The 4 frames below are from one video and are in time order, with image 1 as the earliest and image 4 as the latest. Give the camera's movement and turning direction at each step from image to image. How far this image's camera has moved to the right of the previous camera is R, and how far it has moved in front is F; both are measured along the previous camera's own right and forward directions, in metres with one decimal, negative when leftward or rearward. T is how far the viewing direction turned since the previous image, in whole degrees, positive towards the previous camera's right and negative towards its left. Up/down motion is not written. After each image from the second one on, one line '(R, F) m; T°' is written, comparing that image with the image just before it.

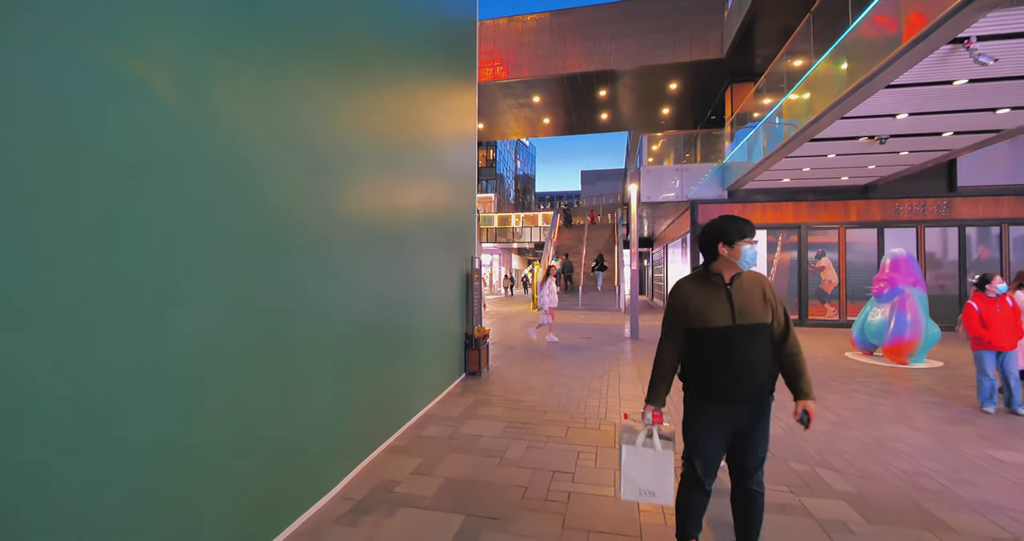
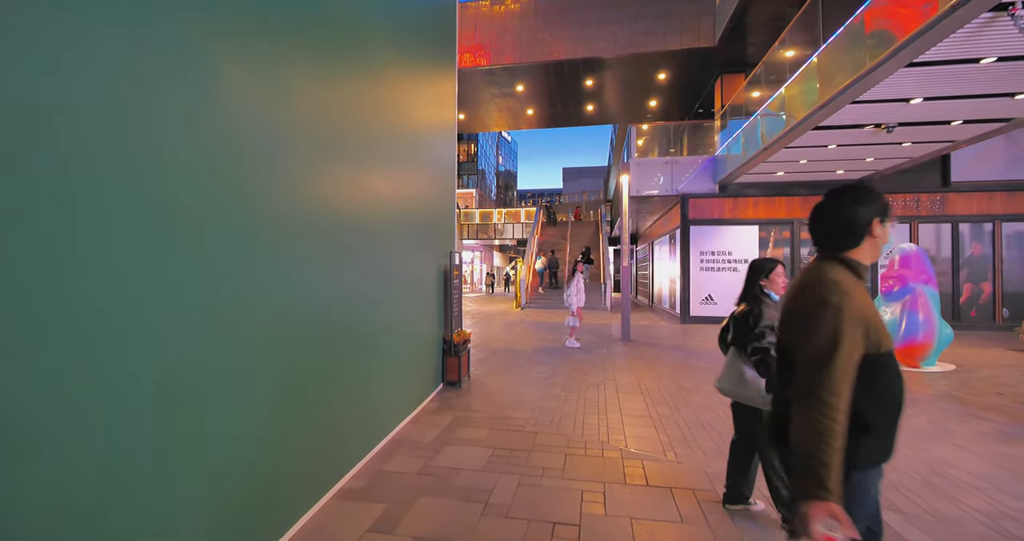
(0.0, +0.7) m; +2°
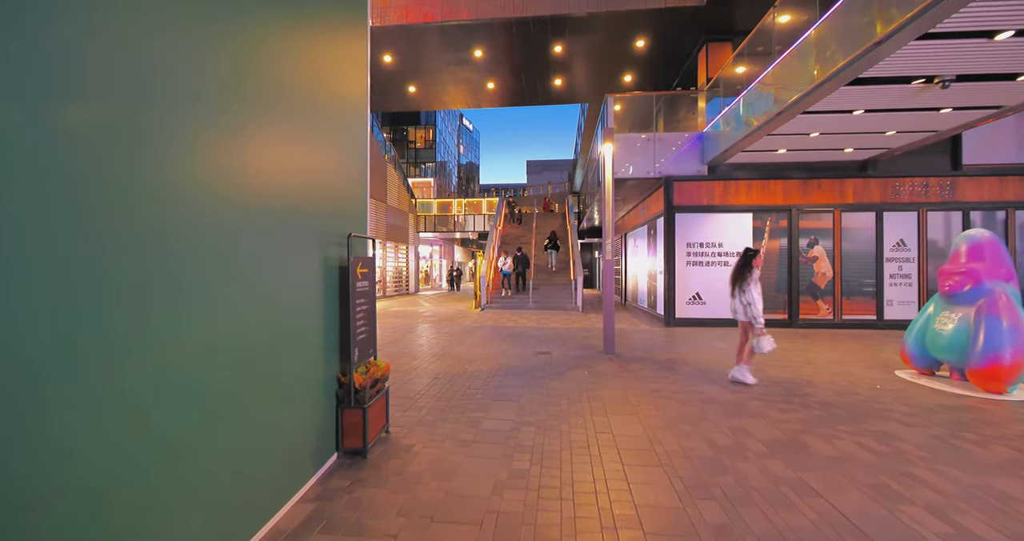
(+0.2, +2.1) m; +4°
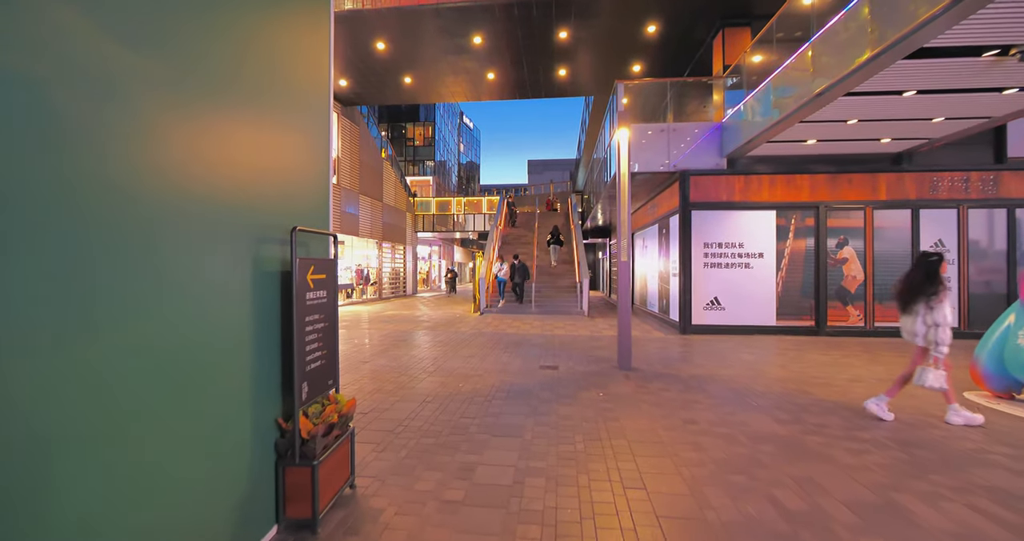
(0.0, +0.9) m; 0°
